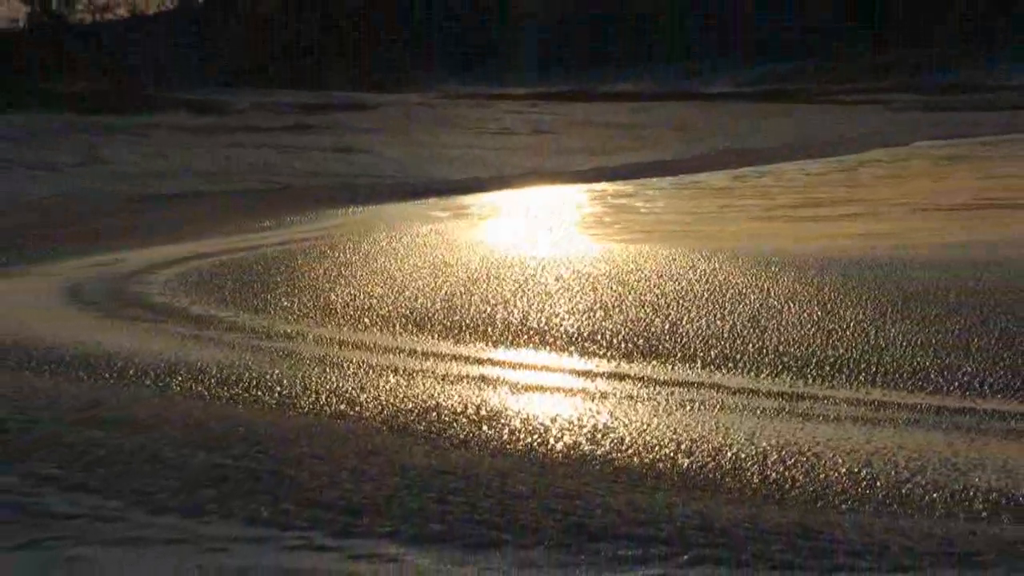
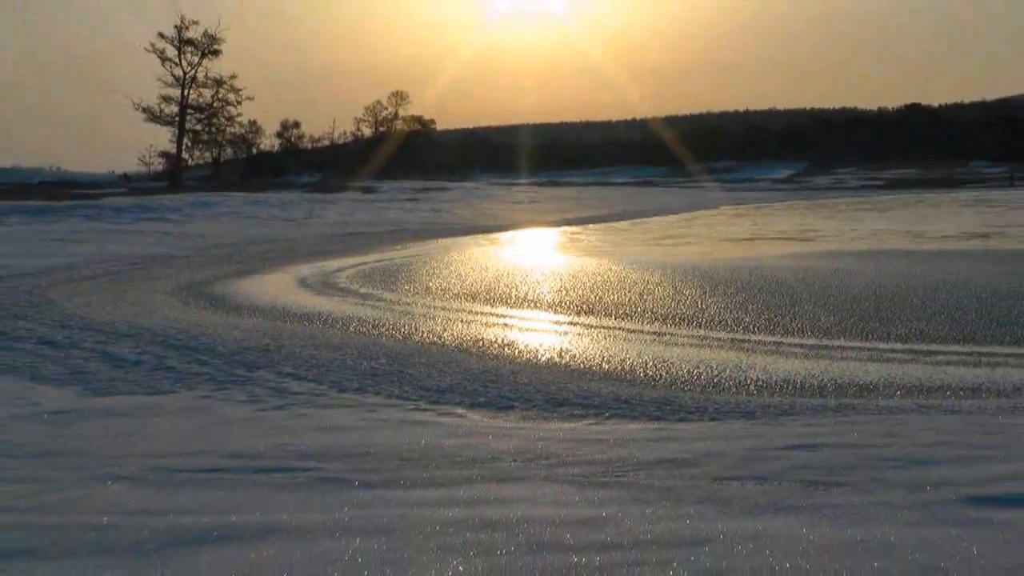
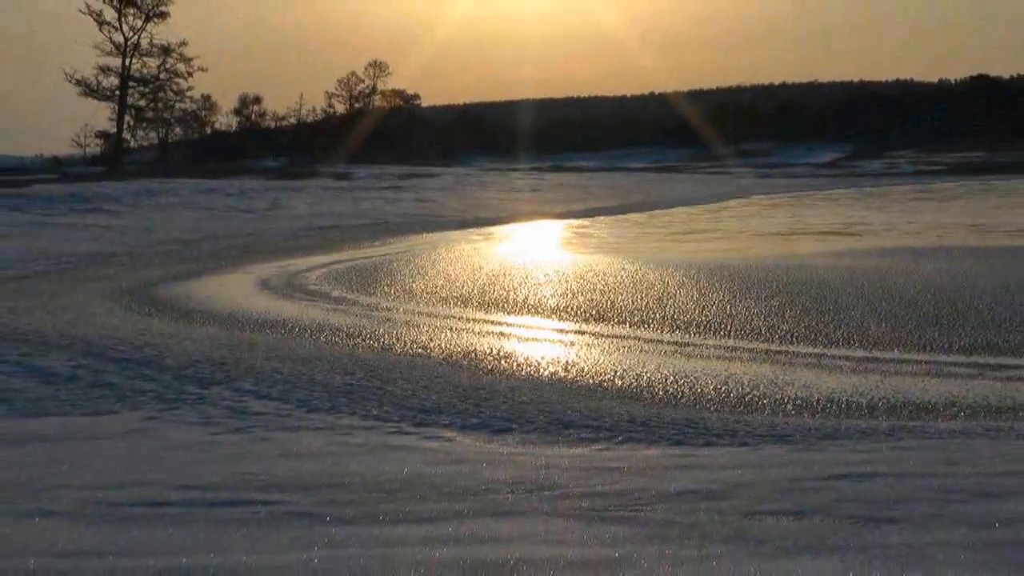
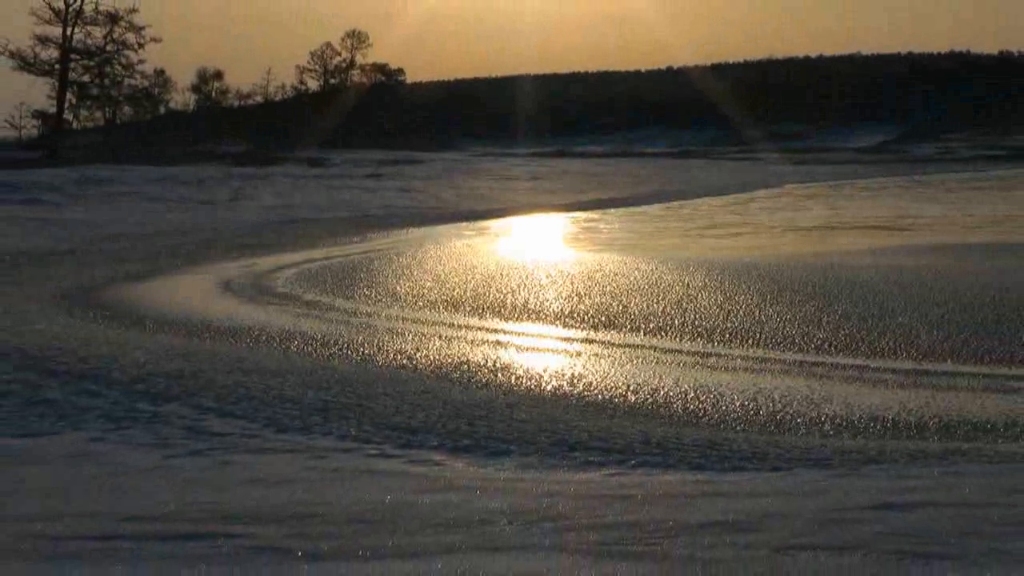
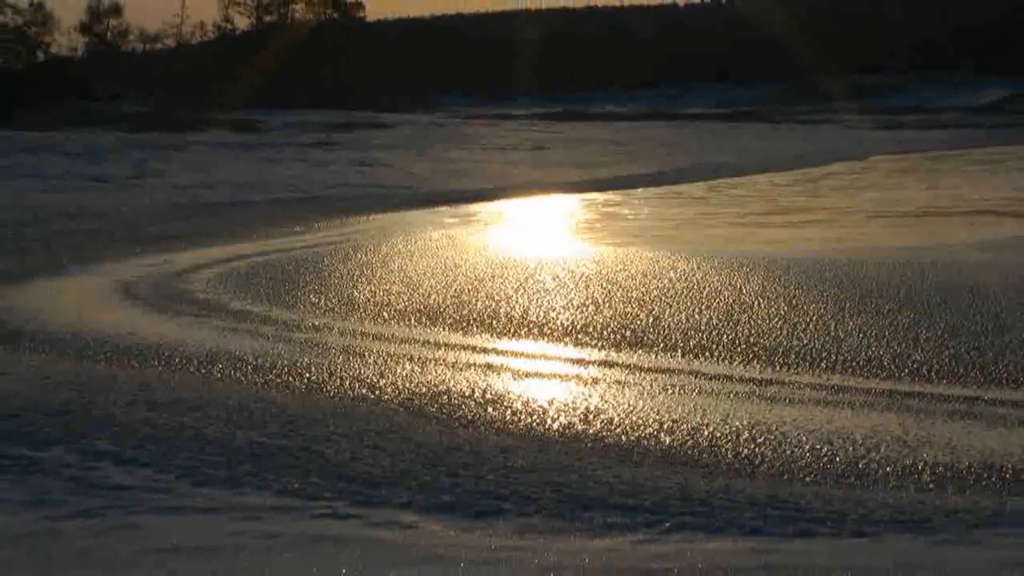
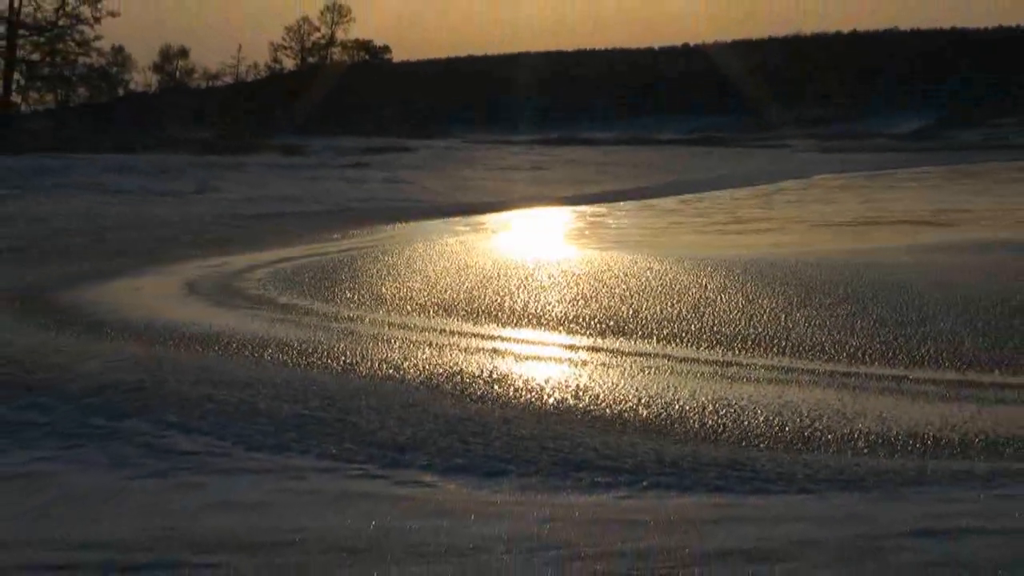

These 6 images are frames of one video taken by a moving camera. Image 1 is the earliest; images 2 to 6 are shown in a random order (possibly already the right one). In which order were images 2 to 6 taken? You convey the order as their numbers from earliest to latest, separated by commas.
5, 6, 4, 3, 2
